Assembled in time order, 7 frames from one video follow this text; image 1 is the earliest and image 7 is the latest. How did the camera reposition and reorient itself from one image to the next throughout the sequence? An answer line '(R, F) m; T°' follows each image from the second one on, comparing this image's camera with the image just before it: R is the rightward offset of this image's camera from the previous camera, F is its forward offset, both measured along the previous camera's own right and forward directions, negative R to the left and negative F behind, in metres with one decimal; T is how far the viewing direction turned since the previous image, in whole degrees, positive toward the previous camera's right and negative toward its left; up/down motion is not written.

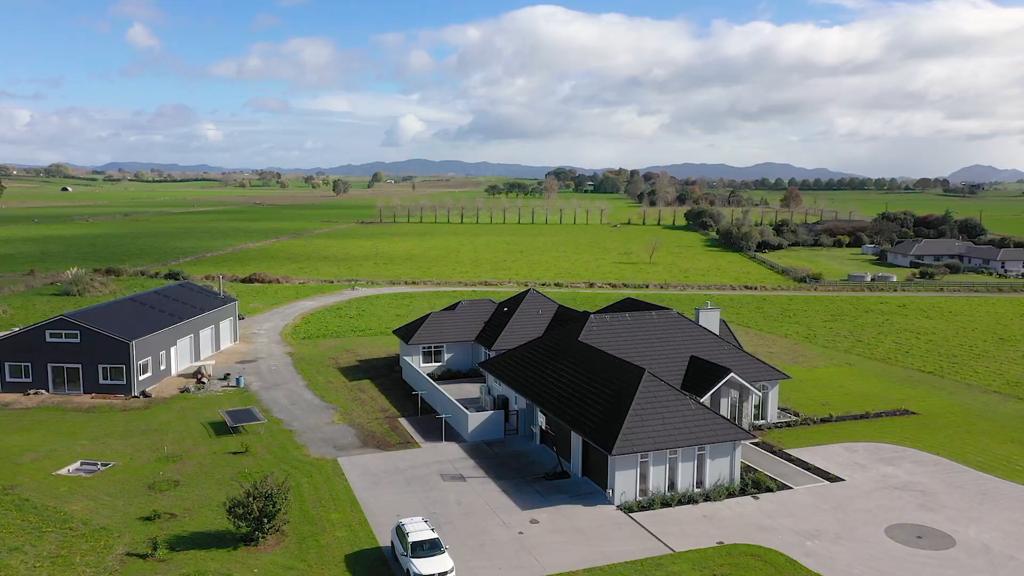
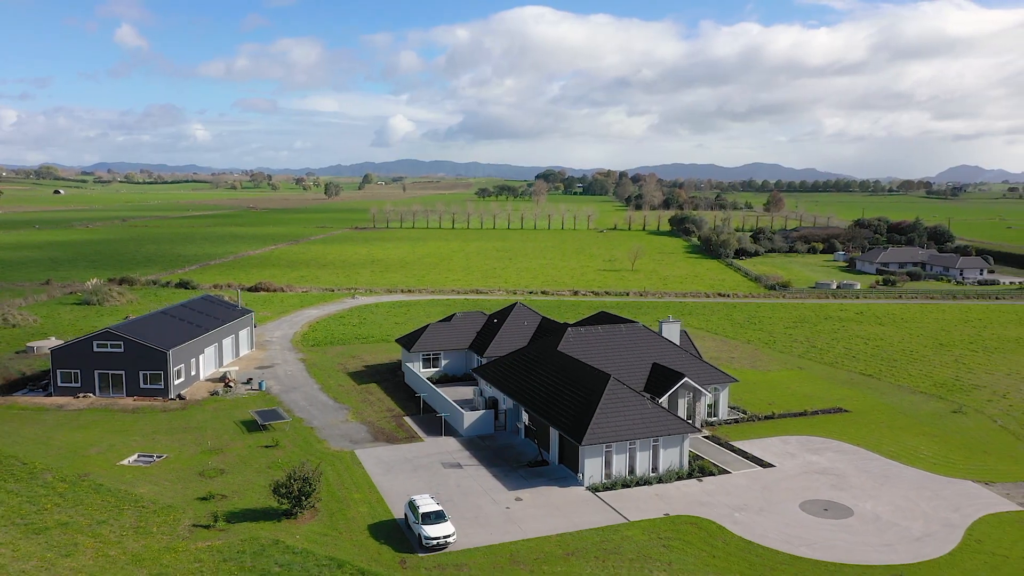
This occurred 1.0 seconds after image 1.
(0.0, -1.9) m; +1°
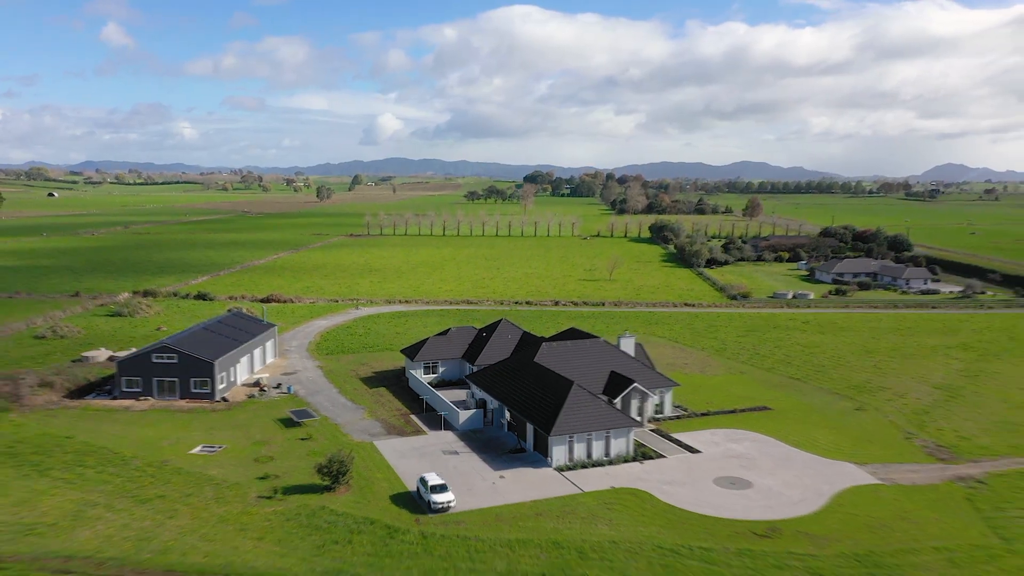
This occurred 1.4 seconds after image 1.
(+0.1, -3.1) m; +1°
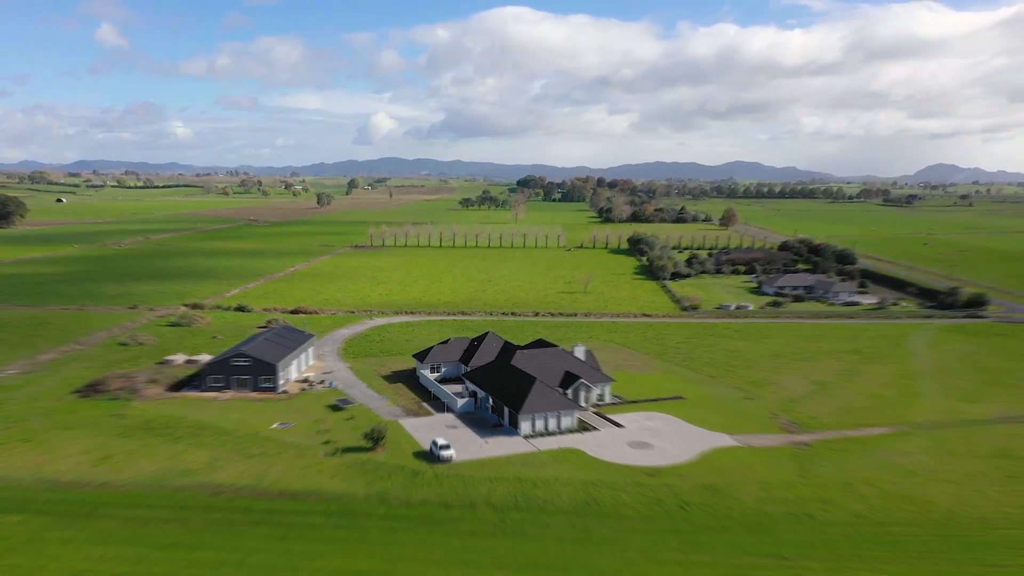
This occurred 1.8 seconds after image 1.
(+0.3, -6.3) m; 0°
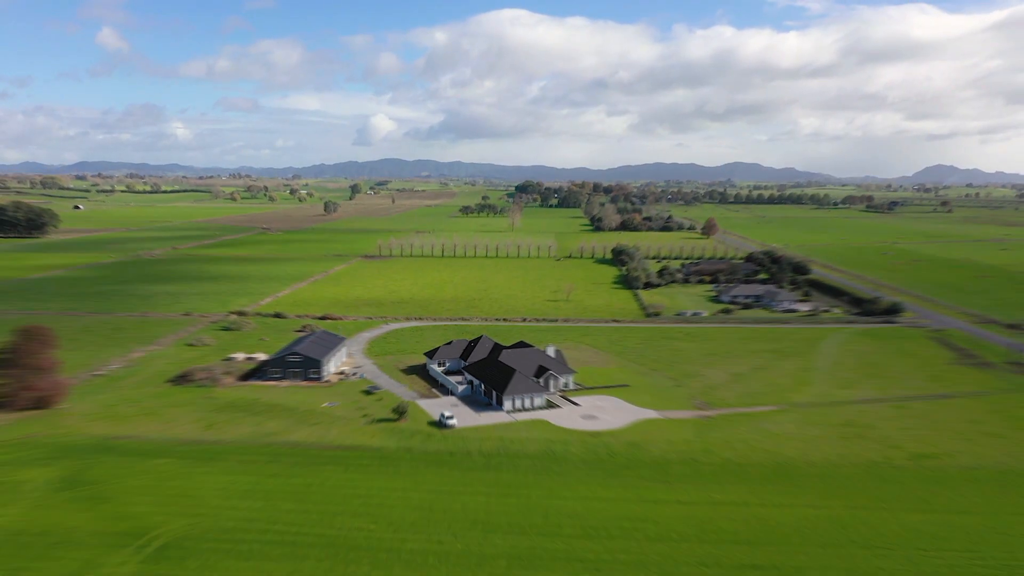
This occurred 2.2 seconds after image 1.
(+0.4, -7.5) m; 0°
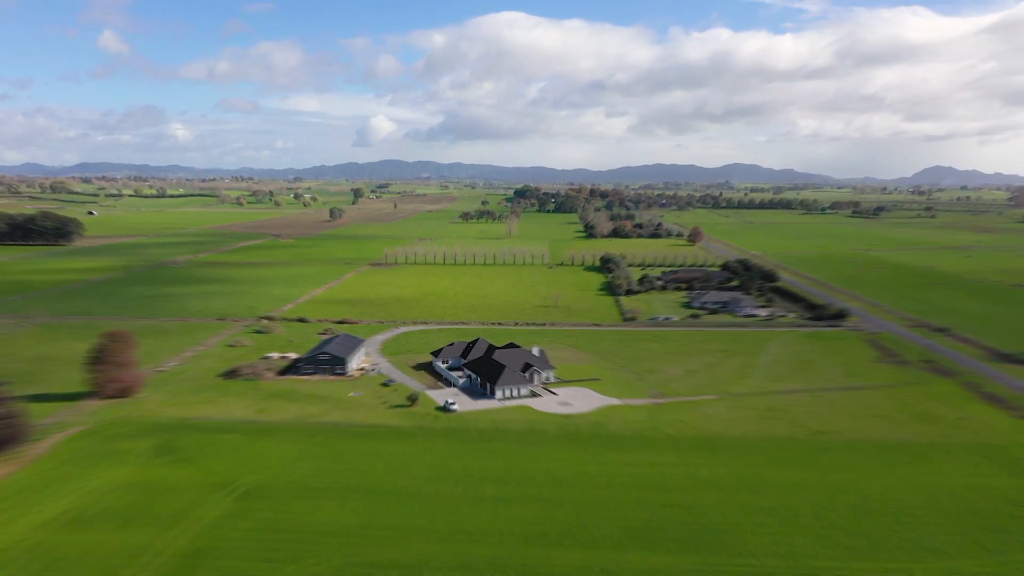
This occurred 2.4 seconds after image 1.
(+0.4, -6.6) m; 0°
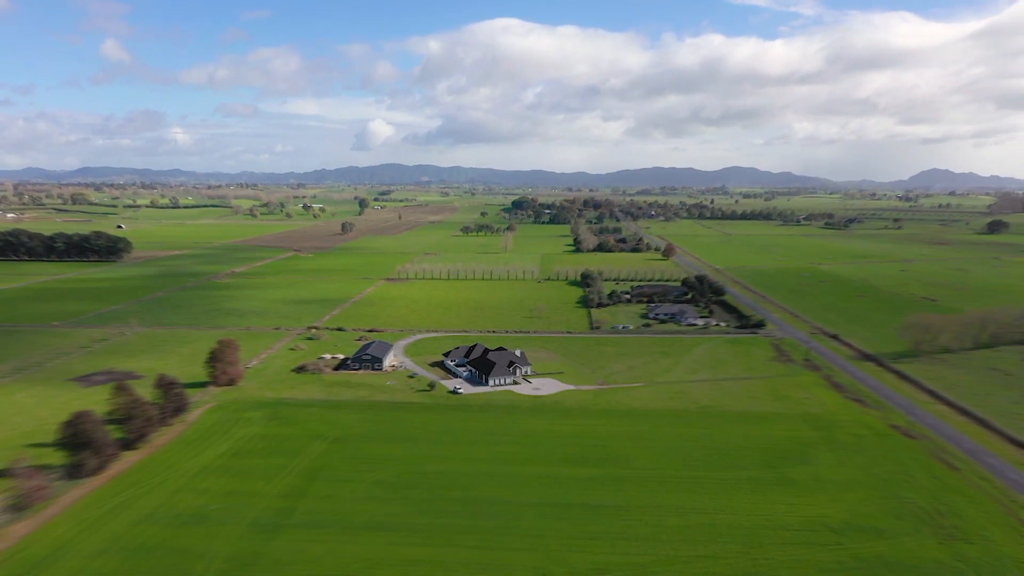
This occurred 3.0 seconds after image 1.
(+0.6, -14.8) m; 0°
